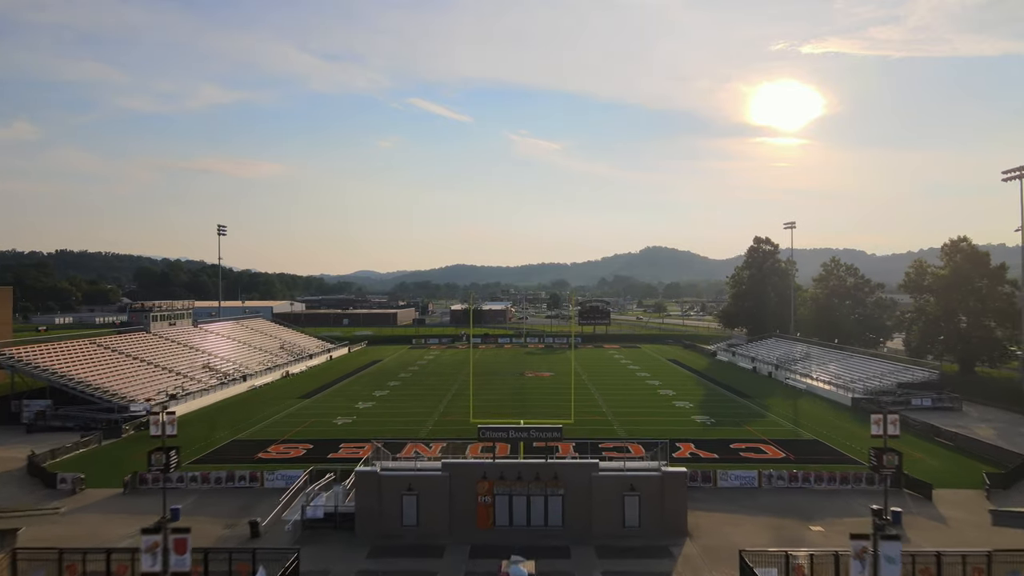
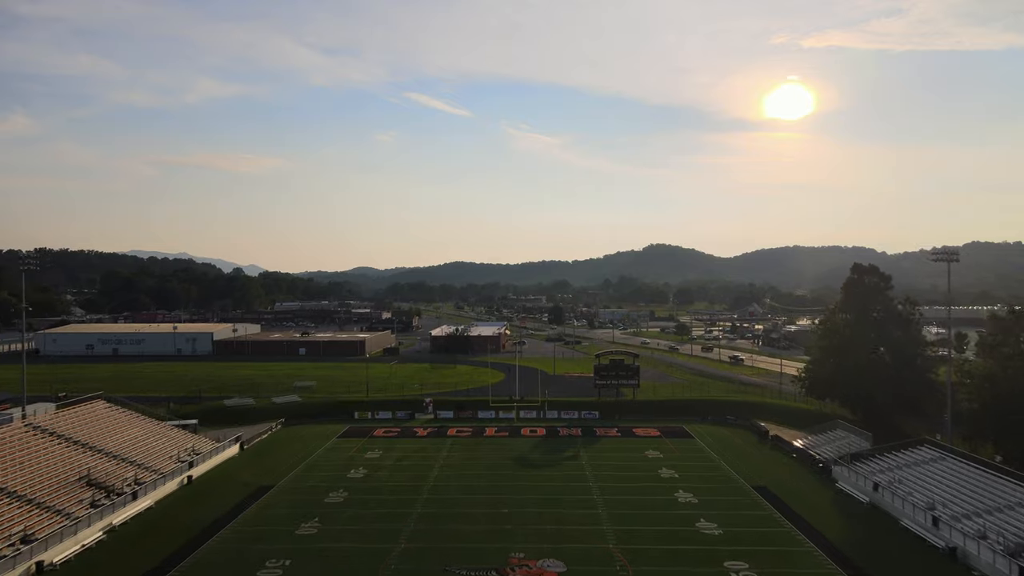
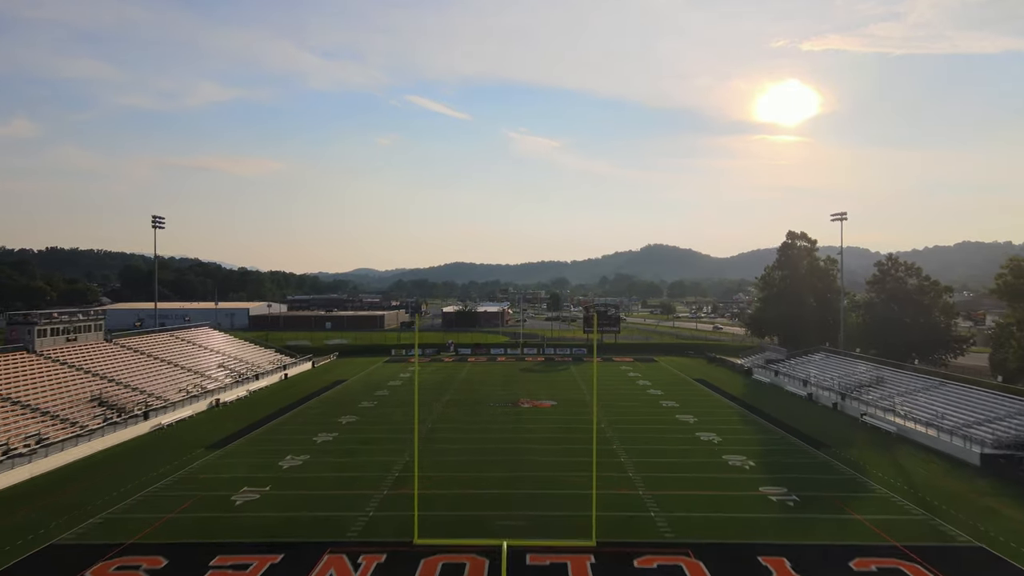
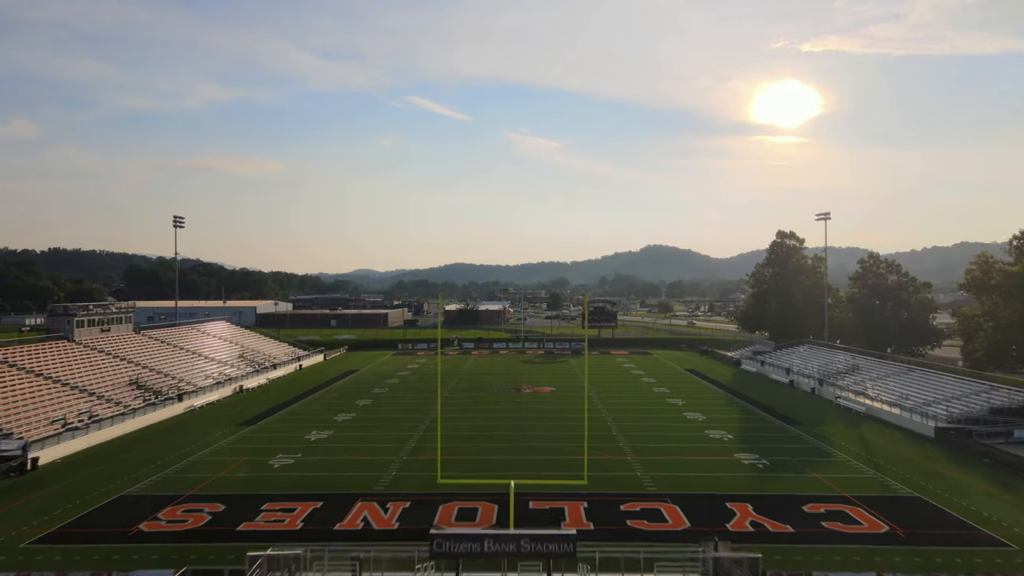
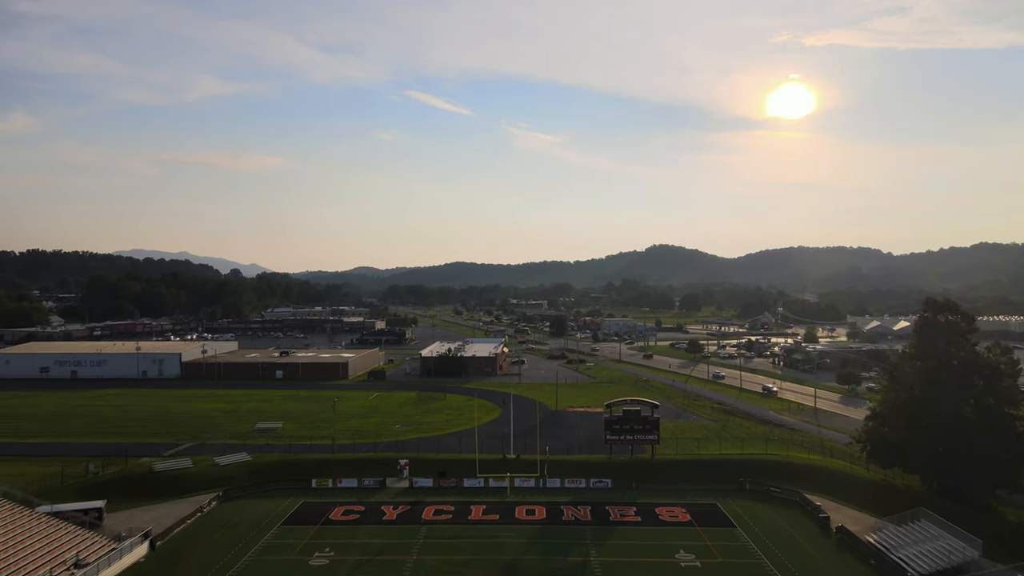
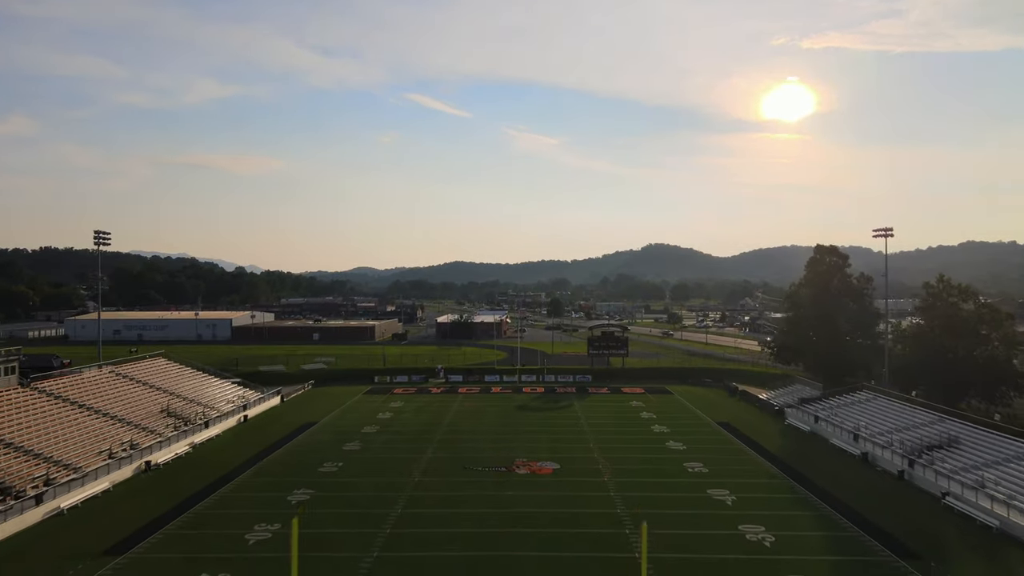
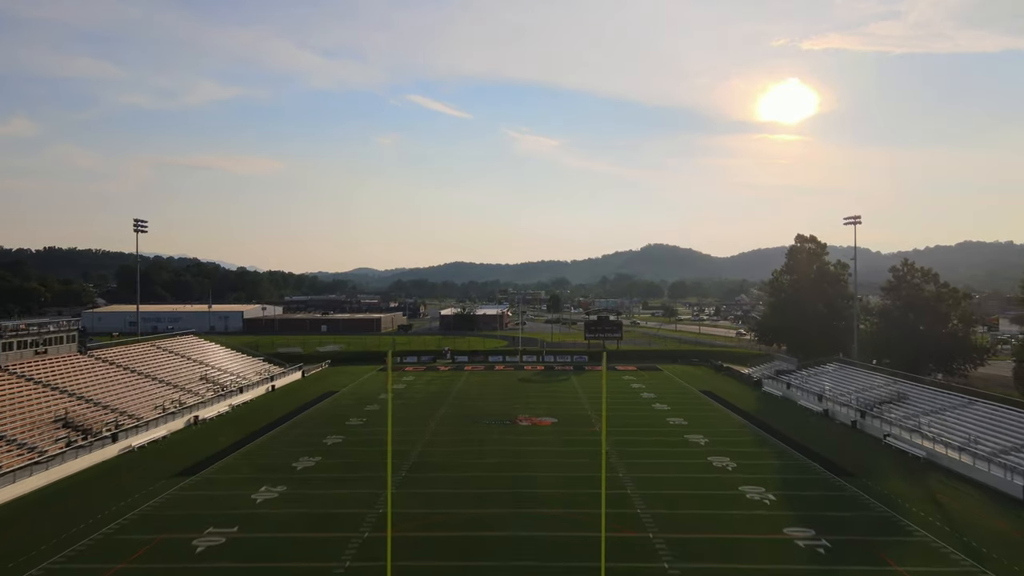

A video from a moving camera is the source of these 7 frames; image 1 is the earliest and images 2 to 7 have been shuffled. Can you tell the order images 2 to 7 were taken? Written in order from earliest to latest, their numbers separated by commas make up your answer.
4, 3, 7, 6, 2, 5
